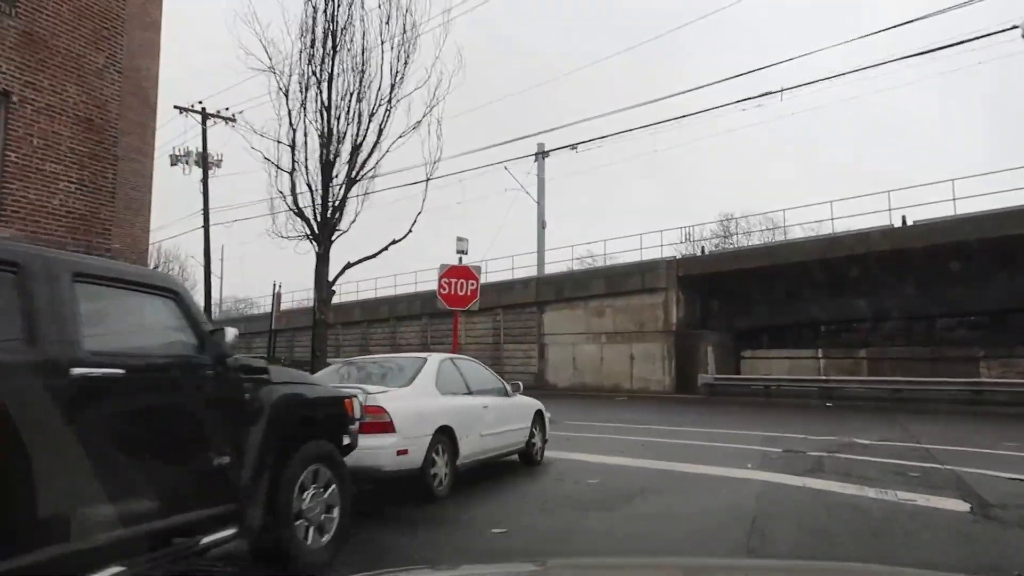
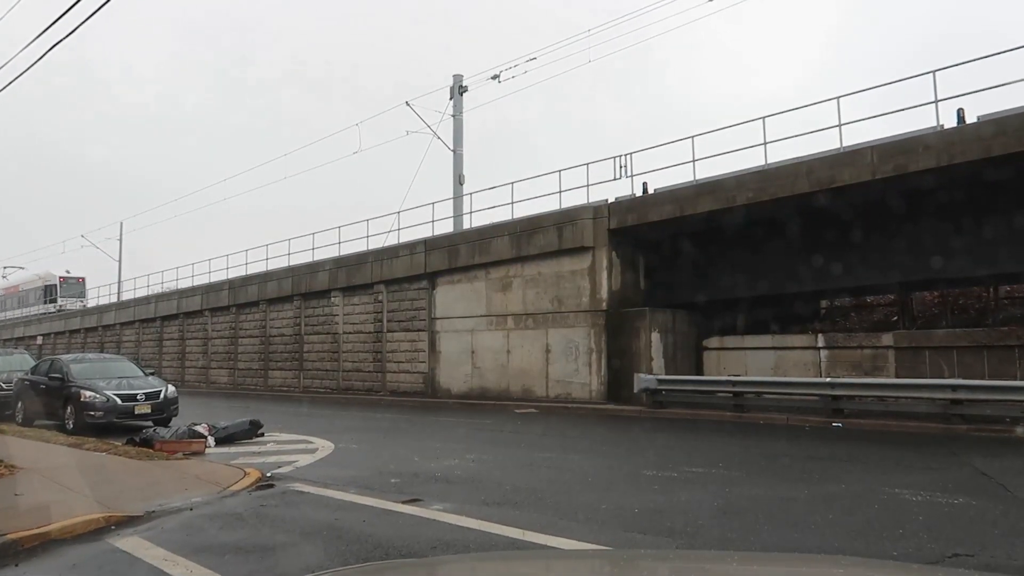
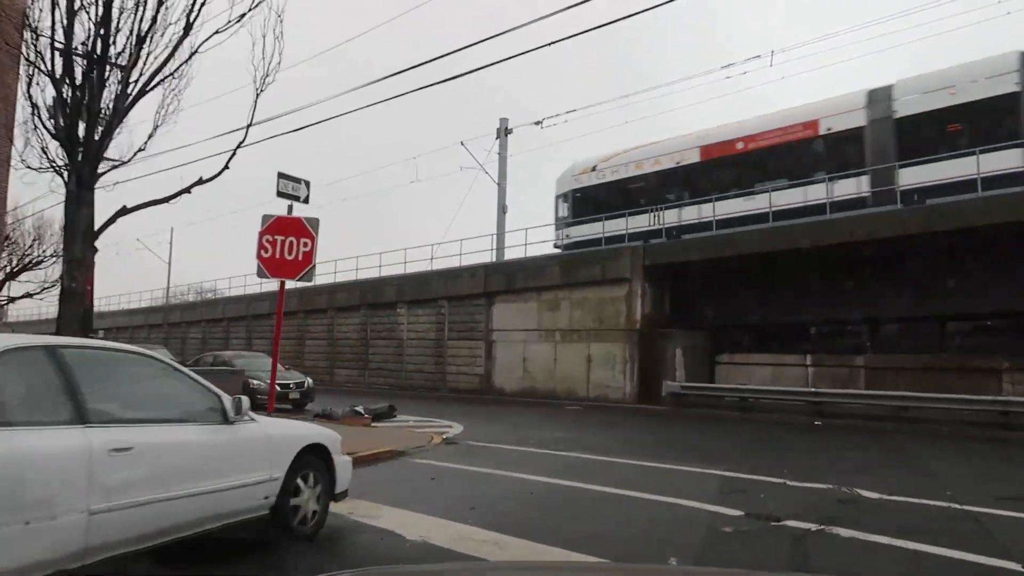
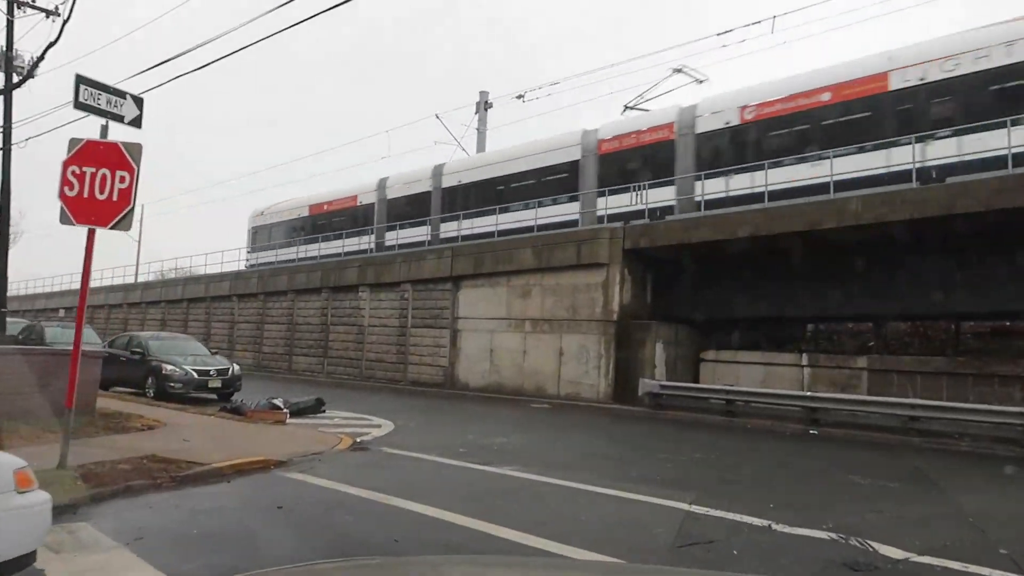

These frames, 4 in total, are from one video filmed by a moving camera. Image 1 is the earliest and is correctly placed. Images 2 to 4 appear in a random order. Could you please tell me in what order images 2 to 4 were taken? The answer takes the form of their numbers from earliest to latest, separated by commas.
3, 4, 2
